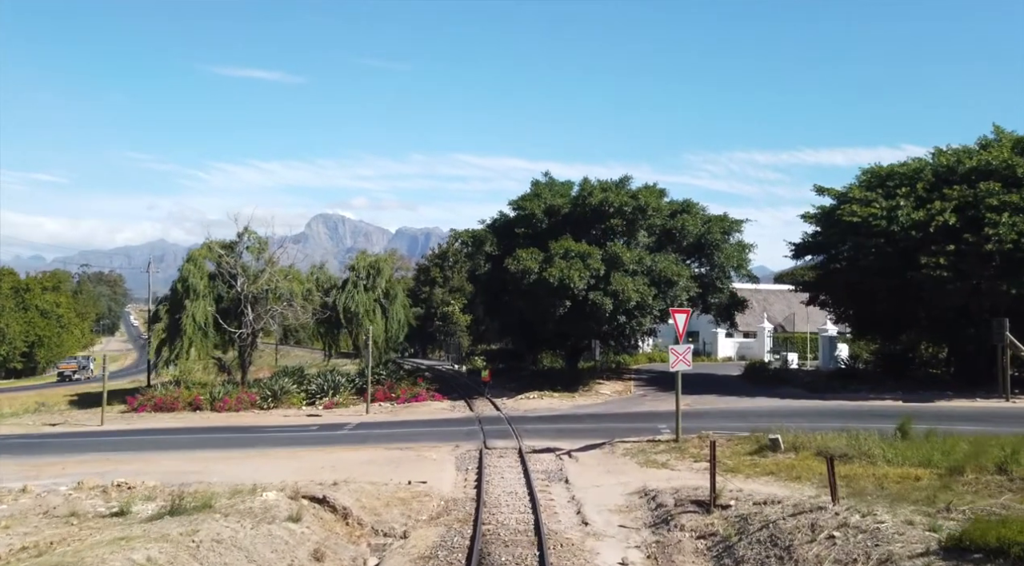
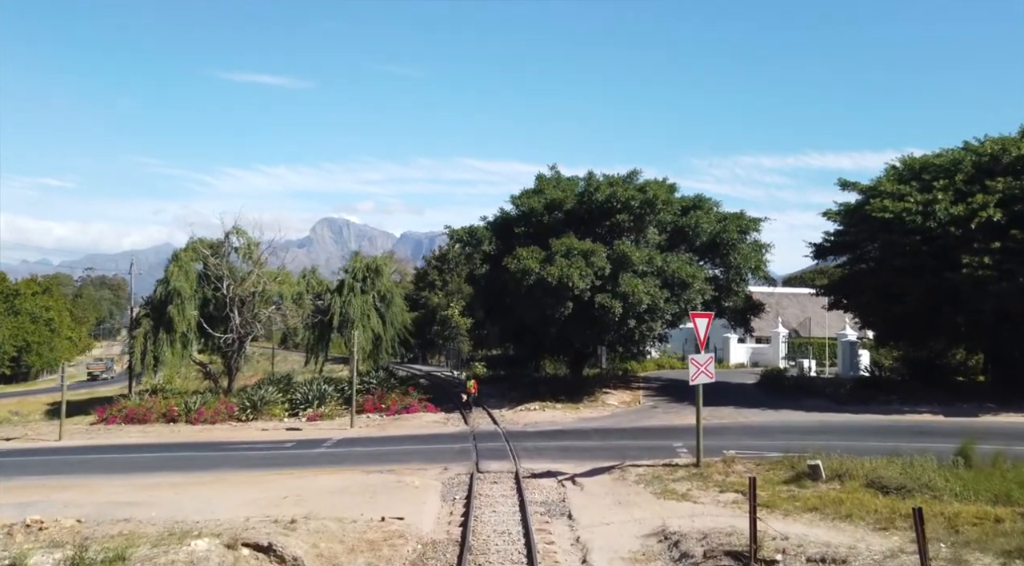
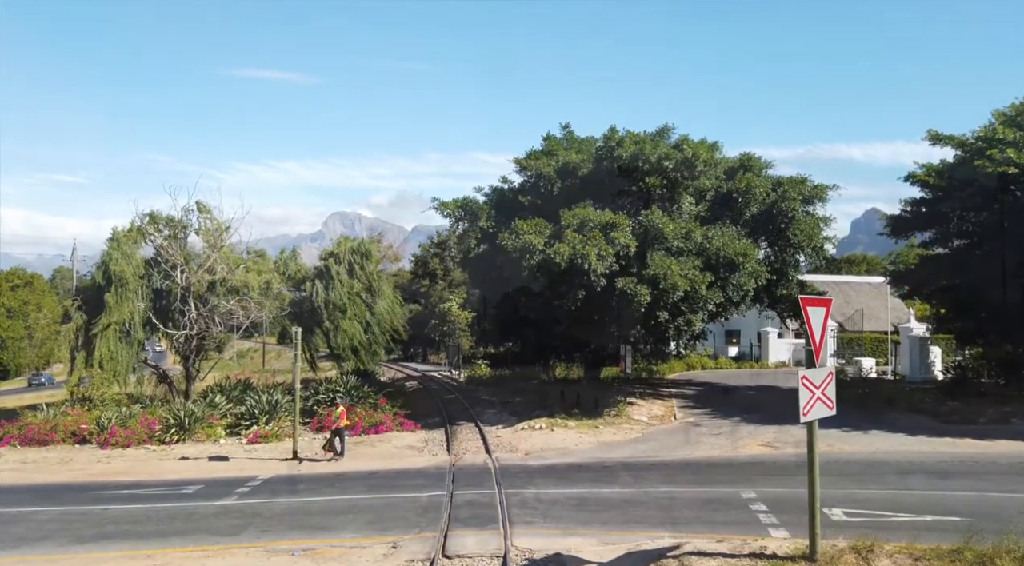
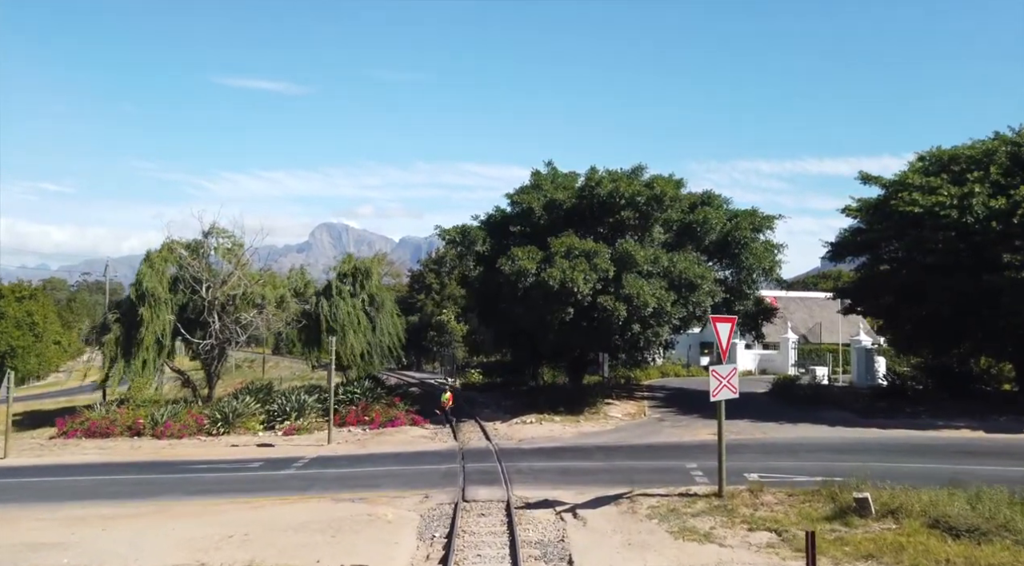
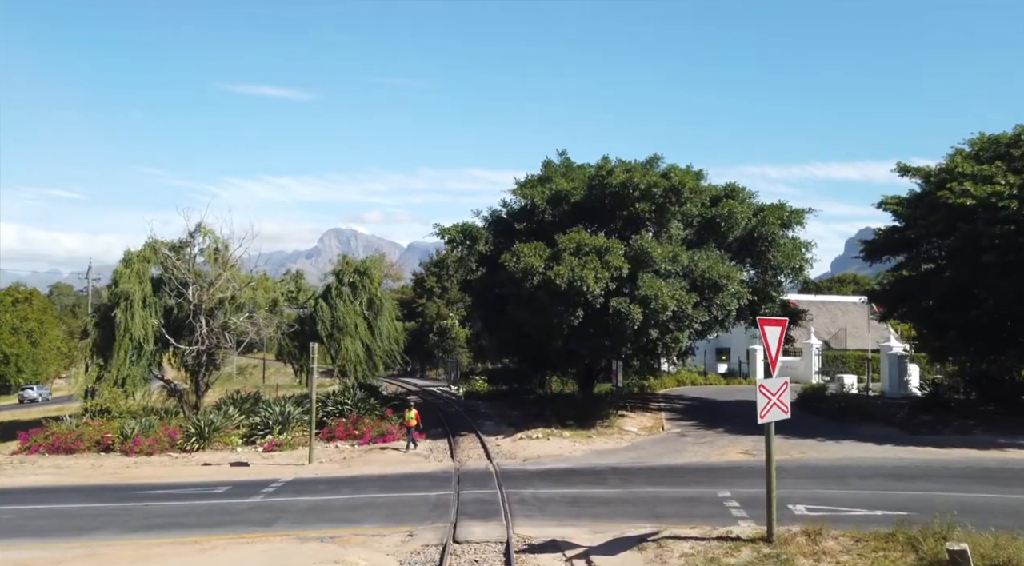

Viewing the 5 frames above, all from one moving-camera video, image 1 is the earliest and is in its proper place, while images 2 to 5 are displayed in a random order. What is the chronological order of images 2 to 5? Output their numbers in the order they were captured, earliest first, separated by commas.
2, 4, 5, 3
